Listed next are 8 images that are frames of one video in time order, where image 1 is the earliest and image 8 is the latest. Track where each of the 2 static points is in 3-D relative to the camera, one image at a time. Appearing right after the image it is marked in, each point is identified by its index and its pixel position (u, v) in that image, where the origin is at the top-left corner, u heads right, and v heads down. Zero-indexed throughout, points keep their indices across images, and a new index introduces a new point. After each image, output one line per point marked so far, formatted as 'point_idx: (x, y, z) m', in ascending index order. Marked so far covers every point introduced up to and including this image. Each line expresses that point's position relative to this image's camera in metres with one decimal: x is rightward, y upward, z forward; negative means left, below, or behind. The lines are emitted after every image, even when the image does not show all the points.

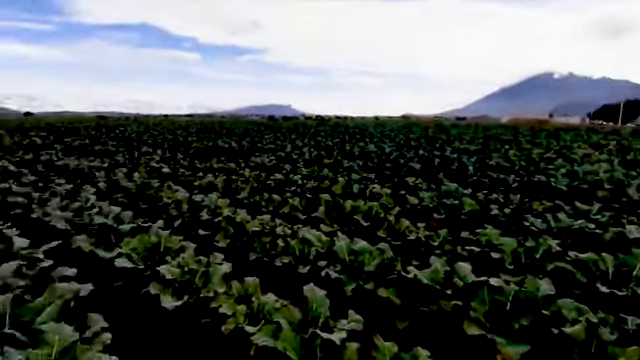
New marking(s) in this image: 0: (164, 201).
0: (-3.8, -0.5, +8.0) m
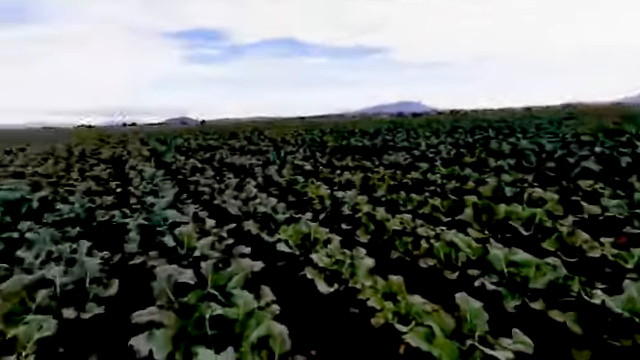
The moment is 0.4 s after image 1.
0: (-0.3, -0.4, +8.9) m
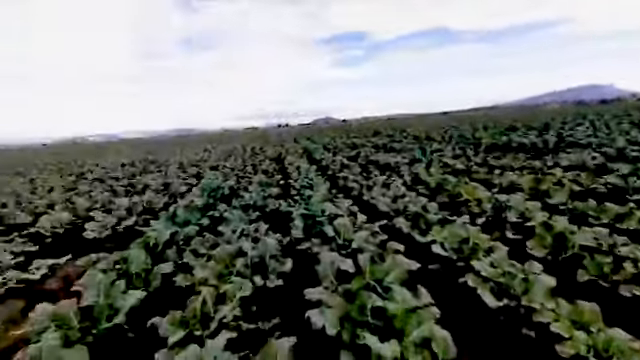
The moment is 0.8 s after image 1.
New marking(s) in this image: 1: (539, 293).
0: (+3.6, -0.4, +8.2) m
1: (+3.1, -1.6, +4.6) m
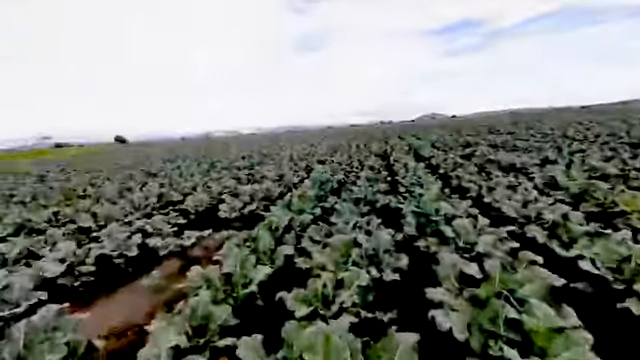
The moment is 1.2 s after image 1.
0: (+6.2, -0.6, +6.8) m
1: (+4.5, -1.7, +3.5) m
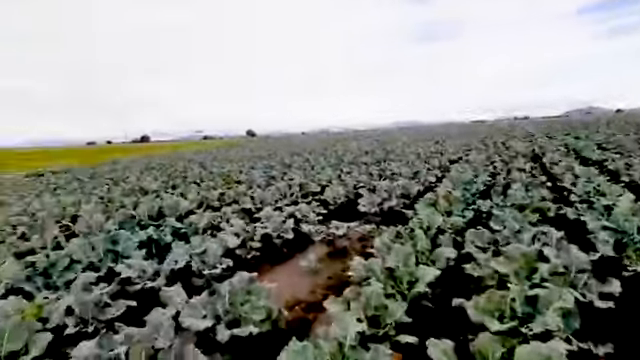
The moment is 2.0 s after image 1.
0: (+8.9, -1.0, +4.2) m
1: (+6.2, -2.0, +1.7) m
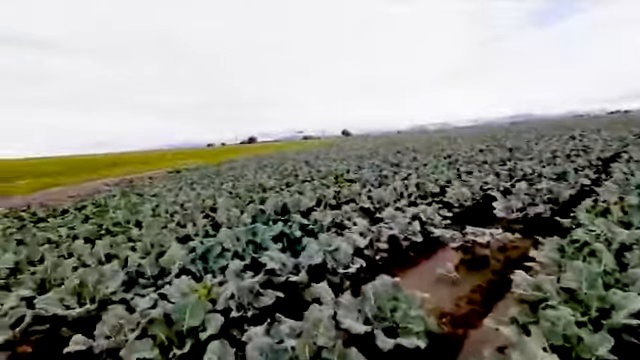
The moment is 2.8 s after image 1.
0: (+10.4, -1.1, +1.1) m
1: (+7.1, -2.1, -0.5) m
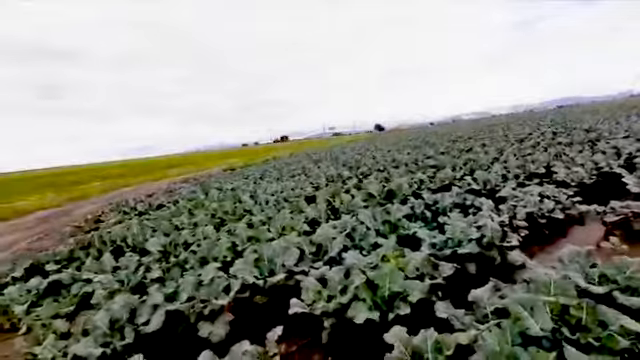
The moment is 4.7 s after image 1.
0: (+12.7, -0.4, +0.3) m
1: (+9.3, -1.5, -1.0) m
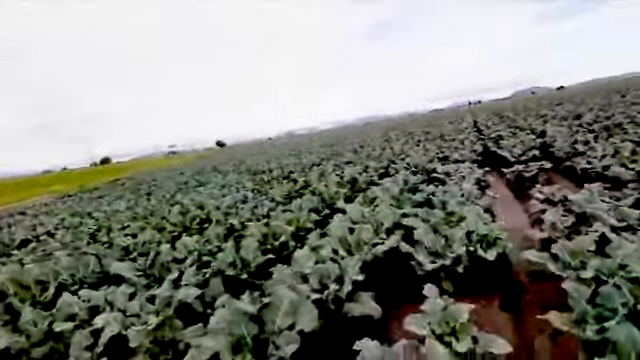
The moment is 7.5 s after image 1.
0: (+14.7, +1.5, +7.1) m
1: (+12.4, +0.2, +4.3) m
